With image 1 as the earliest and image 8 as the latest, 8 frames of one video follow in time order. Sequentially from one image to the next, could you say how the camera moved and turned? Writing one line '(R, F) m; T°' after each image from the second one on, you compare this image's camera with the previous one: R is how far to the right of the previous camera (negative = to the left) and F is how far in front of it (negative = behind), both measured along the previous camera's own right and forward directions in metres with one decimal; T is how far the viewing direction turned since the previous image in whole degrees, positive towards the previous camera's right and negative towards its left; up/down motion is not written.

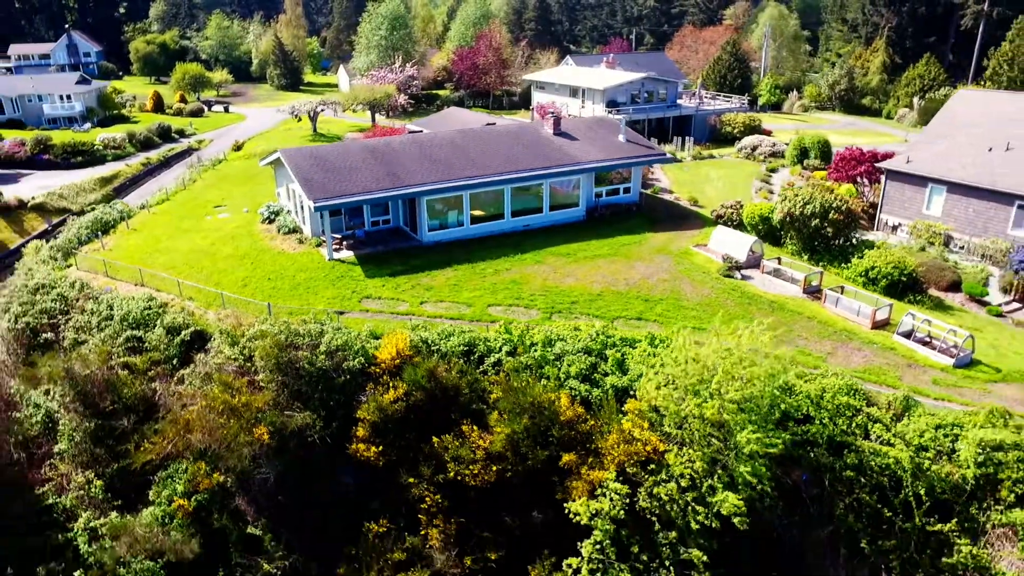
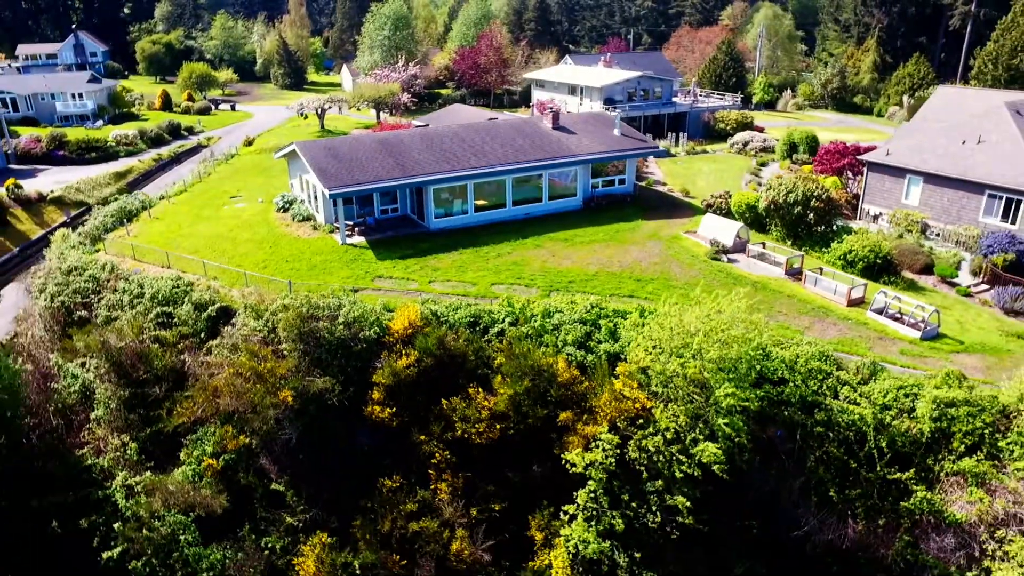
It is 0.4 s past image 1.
(0.0, -1.1) m; 0°
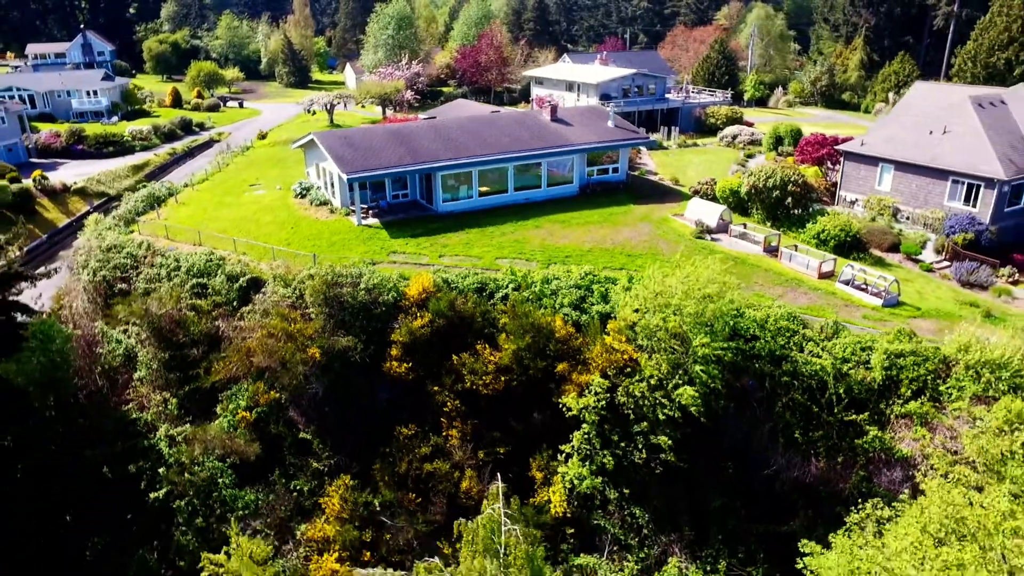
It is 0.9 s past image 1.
(-0.1, -1.6) m; 0°
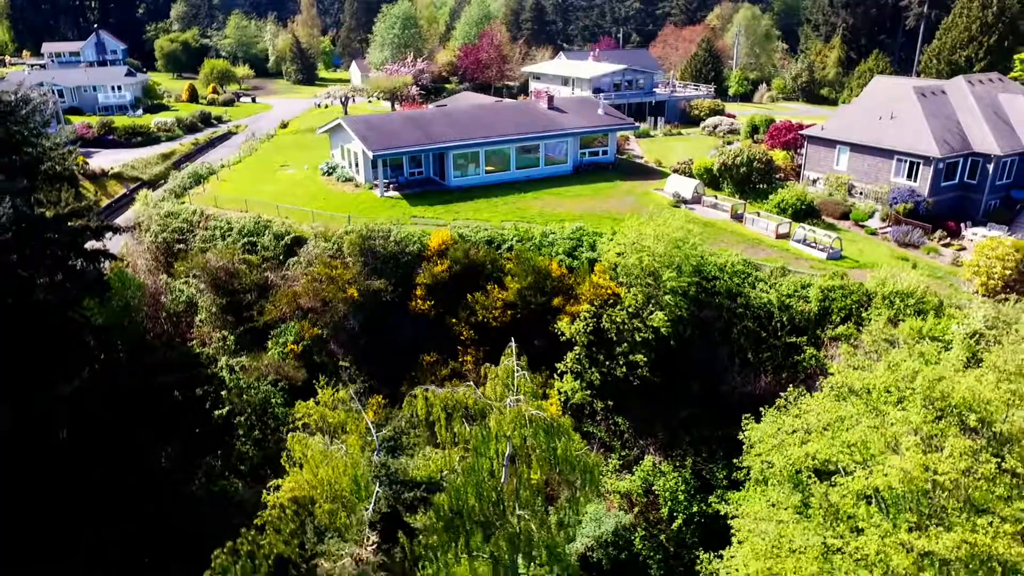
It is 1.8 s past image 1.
(-0.2, -2.9) m; 0°
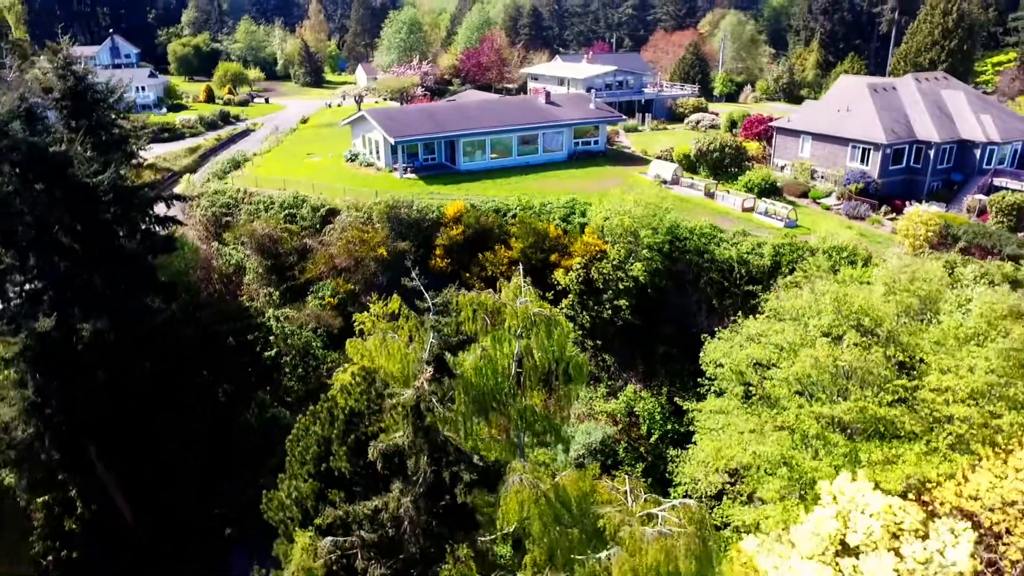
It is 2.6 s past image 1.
(-0.2, -3.2) m; 0°
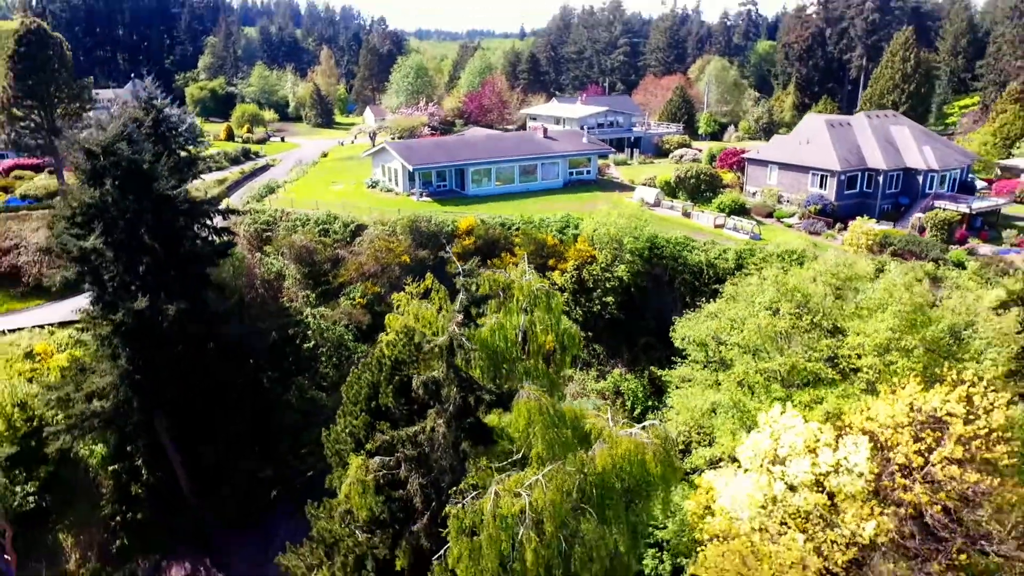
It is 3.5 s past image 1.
(-0.2, -3.4) m; 0°
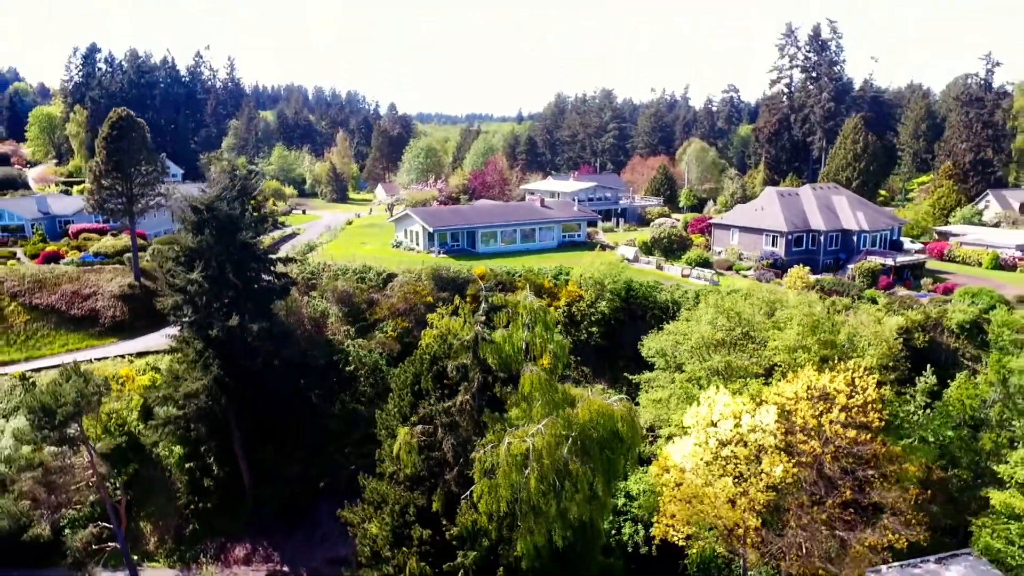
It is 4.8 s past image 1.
(-0.3, -5.4) m; 0°
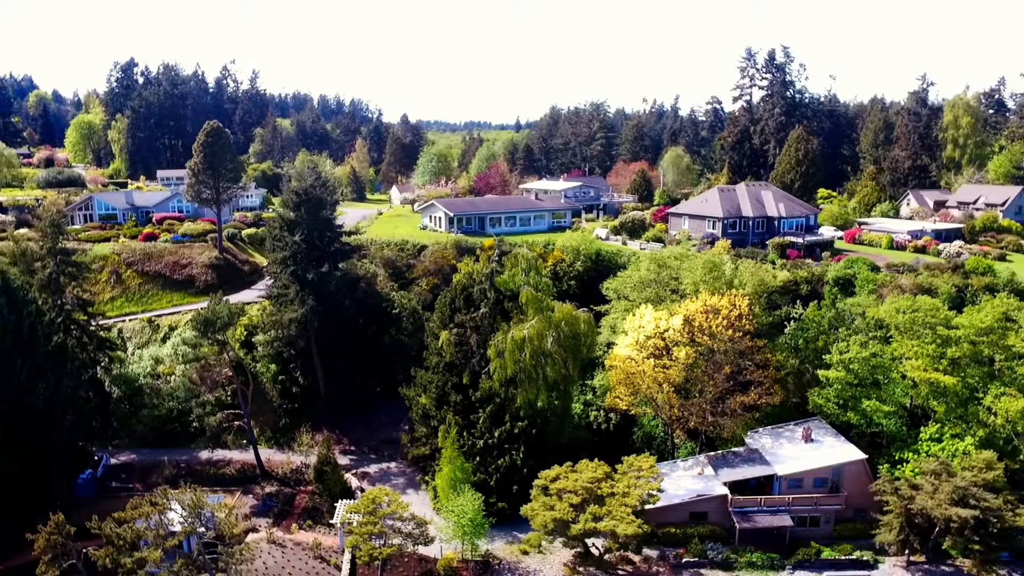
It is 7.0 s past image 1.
(-0.2, -10.6) m; 0°
